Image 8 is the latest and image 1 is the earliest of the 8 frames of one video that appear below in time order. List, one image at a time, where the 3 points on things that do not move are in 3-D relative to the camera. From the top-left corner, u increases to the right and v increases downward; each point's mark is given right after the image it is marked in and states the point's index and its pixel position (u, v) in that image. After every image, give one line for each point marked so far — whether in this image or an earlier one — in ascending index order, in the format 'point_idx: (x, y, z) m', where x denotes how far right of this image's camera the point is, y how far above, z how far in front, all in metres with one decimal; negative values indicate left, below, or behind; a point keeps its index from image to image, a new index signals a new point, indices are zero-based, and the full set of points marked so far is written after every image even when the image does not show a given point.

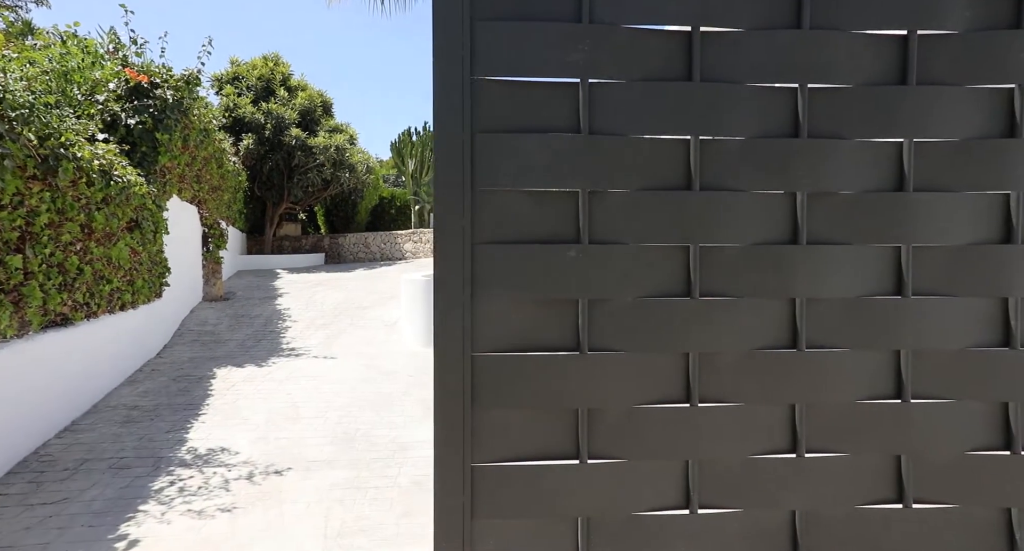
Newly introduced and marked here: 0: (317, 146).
0: (-4.6, +3.2, +16.0) m
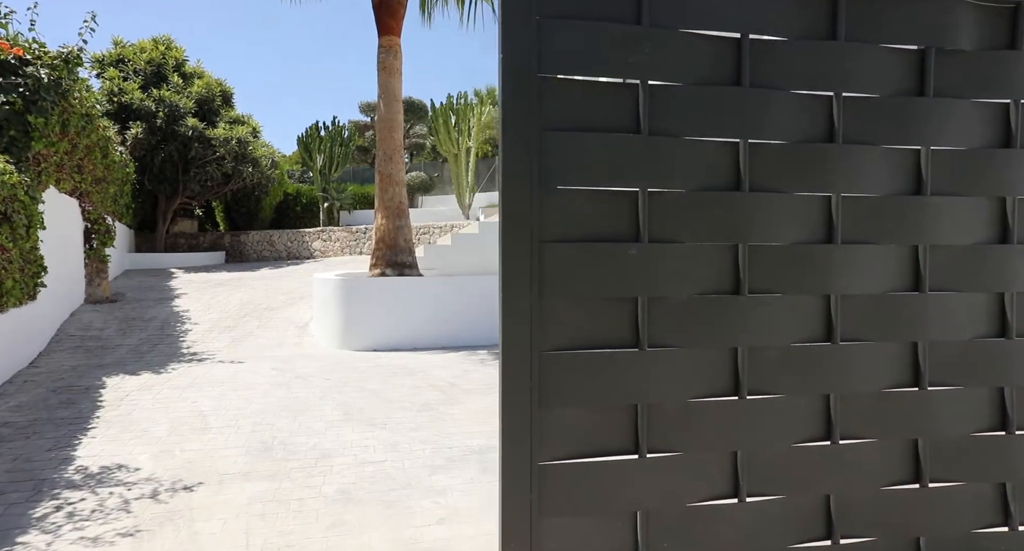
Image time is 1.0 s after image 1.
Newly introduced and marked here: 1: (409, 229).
0: (-6.9, +3.2, +15.0) m
1: (-1.4, +0.7, +9.3) m
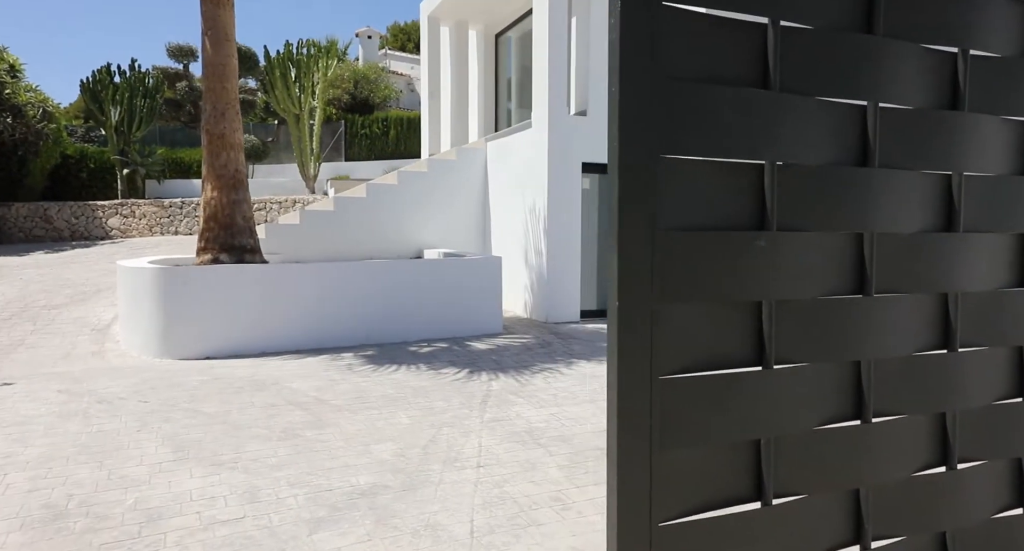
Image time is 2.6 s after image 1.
0: (-10.0, +3.5, +11.6) m
1: (-3.1, +0.9, +7.7) m
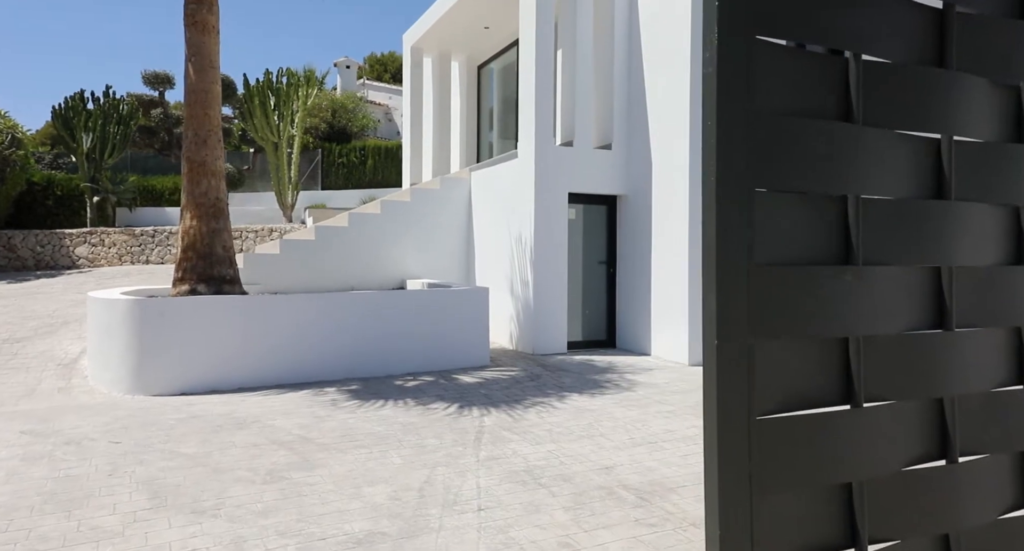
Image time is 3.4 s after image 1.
0: (-10.3, +3.0, +11.2) m
1: (-3.3, +0.5, +7.5) m
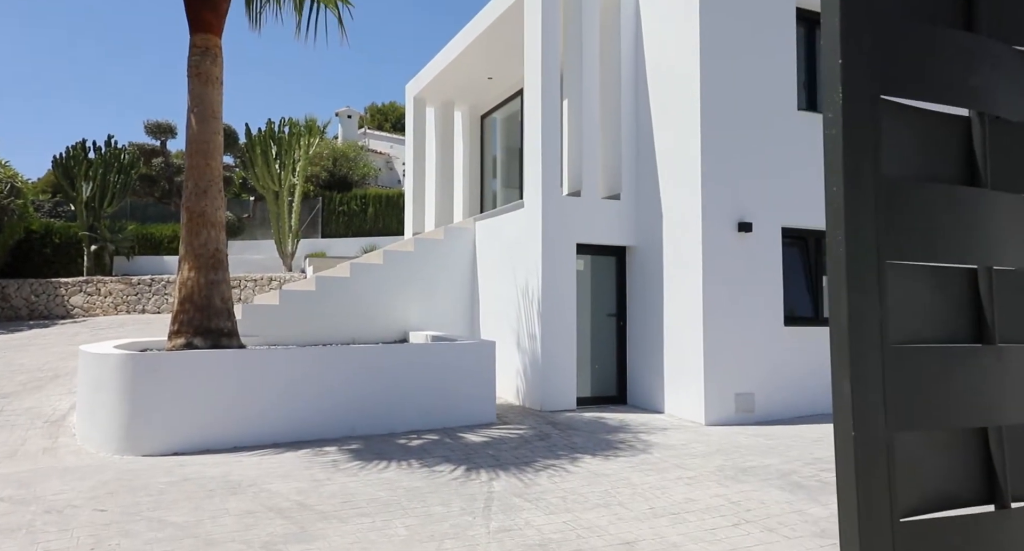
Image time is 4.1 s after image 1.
0: (-10.2, +2.1, +11.1) m
1: (-3.2, -0.1, +7.3) m
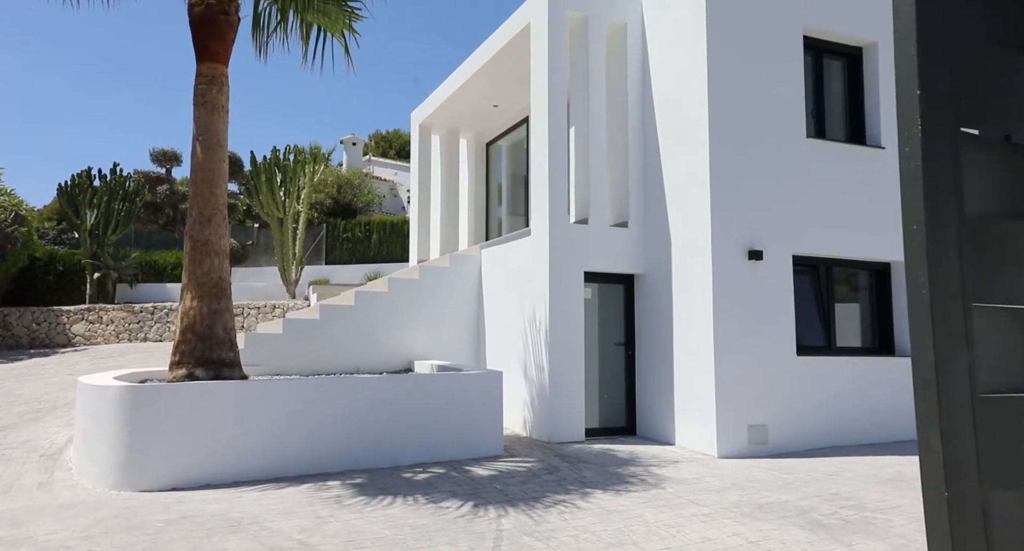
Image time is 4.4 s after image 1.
0: (-10.1, +1.7, +11.1) m
1: (-3.1, -0.4, +7.2) m
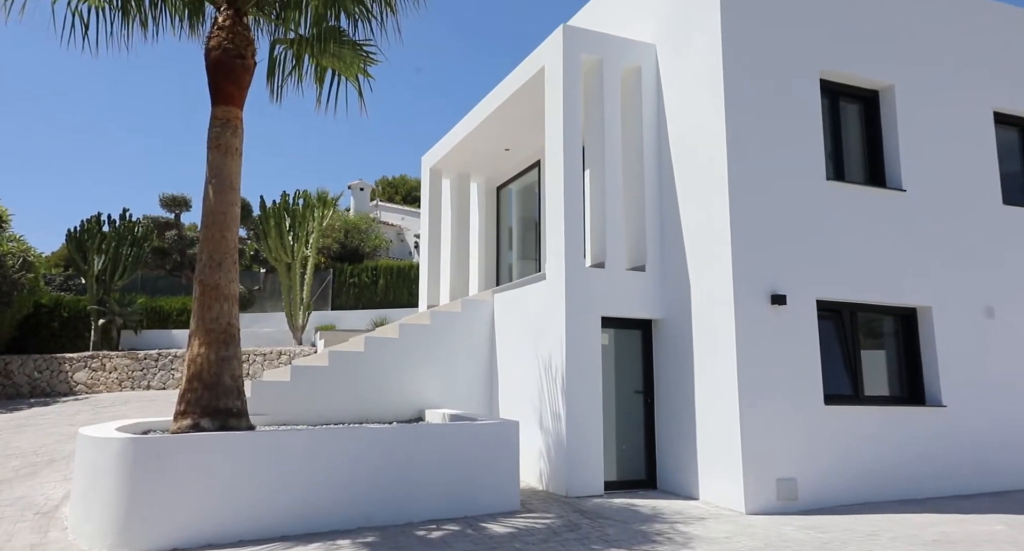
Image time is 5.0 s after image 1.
0: (-9.9, +0.9, +11.0) m
1: (-2.9, -0.9, +6.9) m
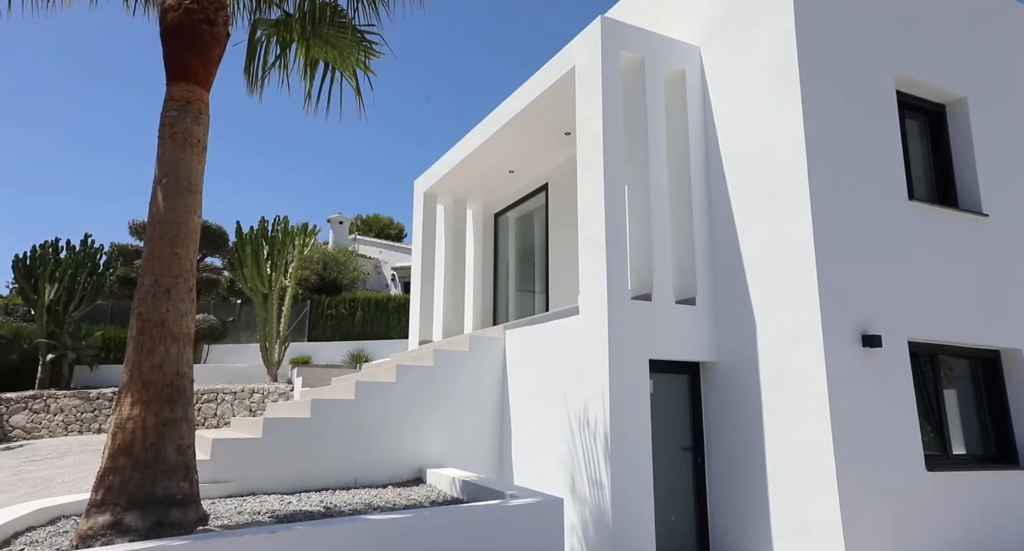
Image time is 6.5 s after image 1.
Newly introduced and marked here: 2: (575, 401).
0: (-9.7, +0.5, +9.3) m
1: (-2.6, -1.2, +5.2) m
2: (+0.7, -1.4, +7.2) m
